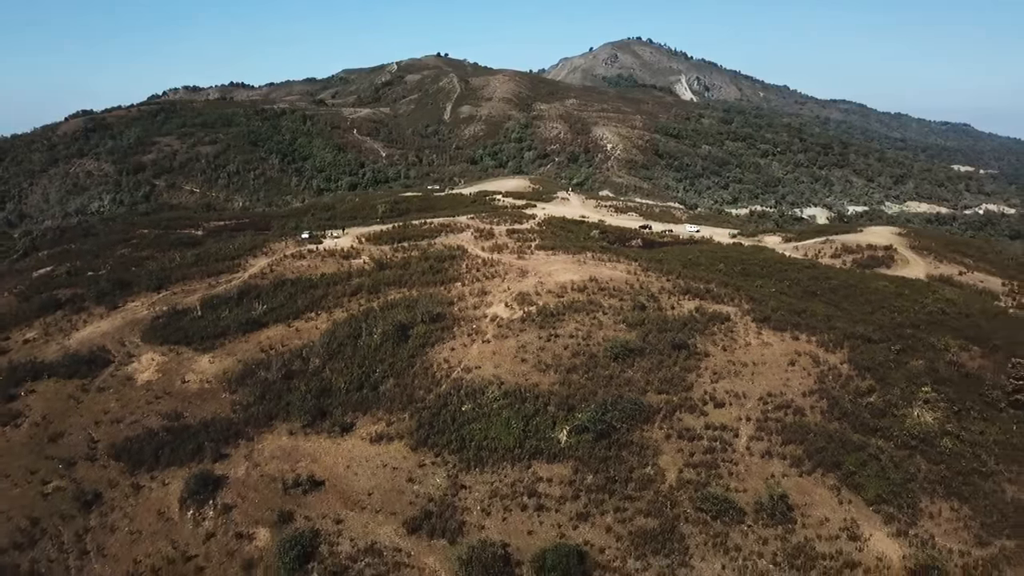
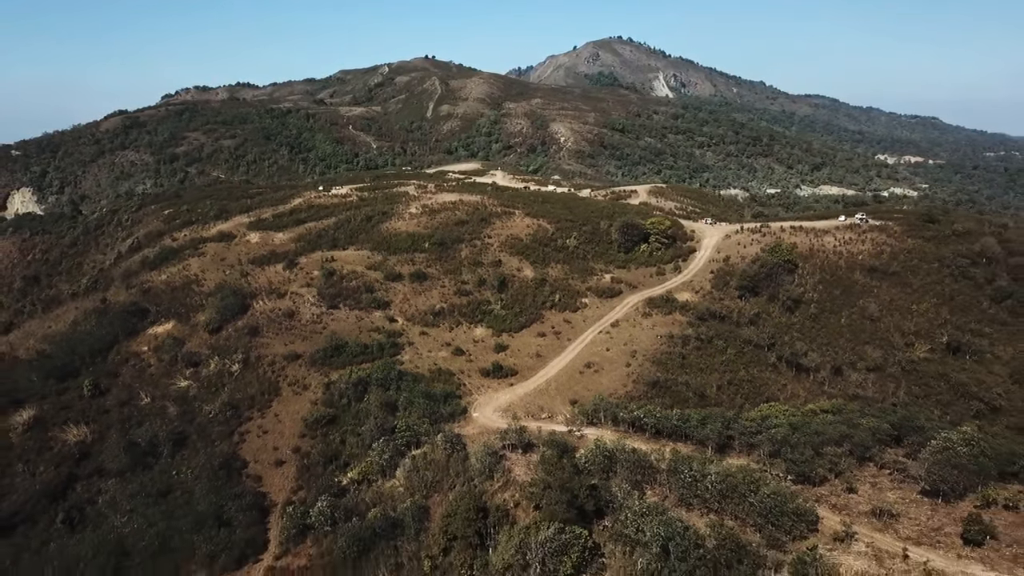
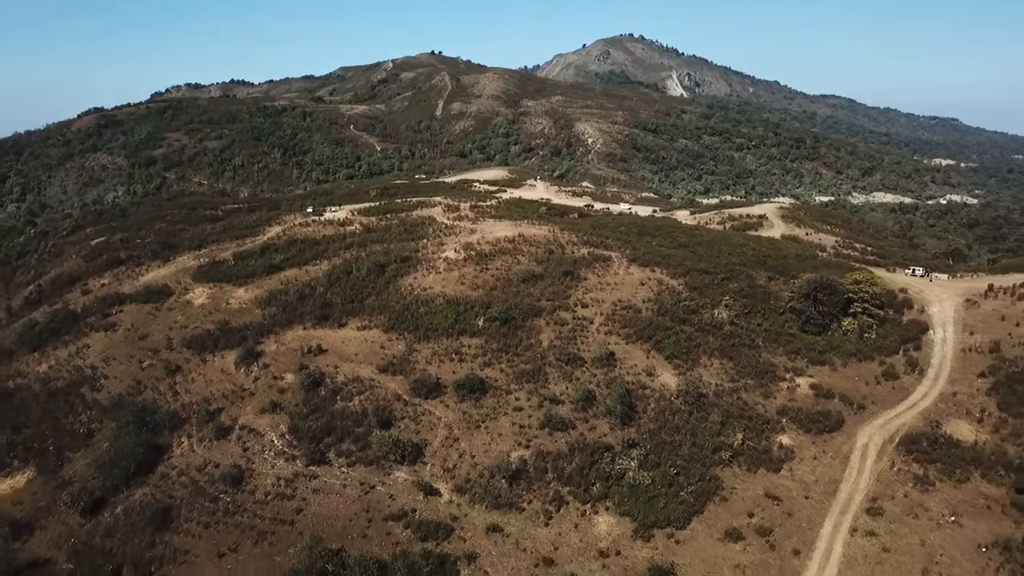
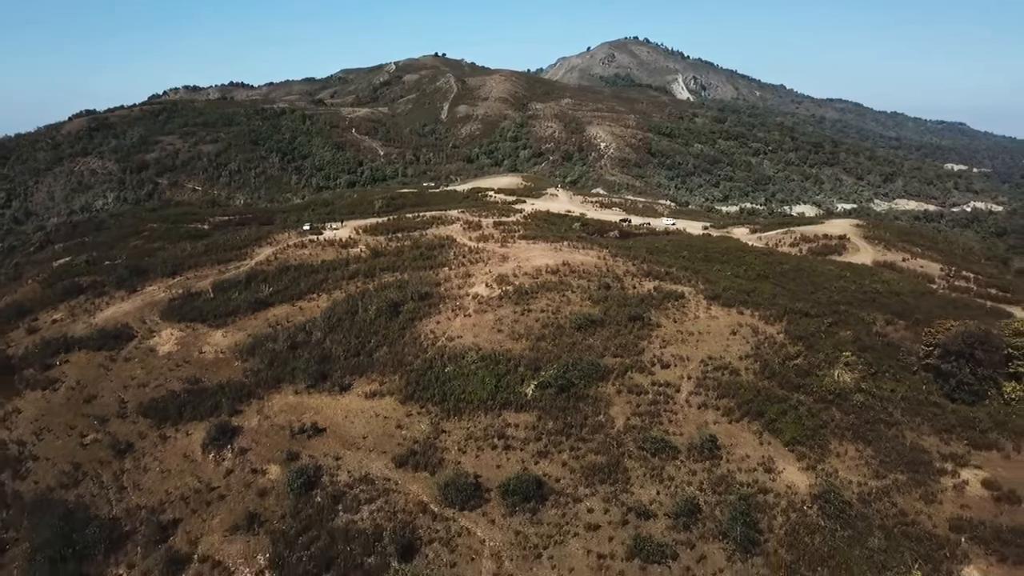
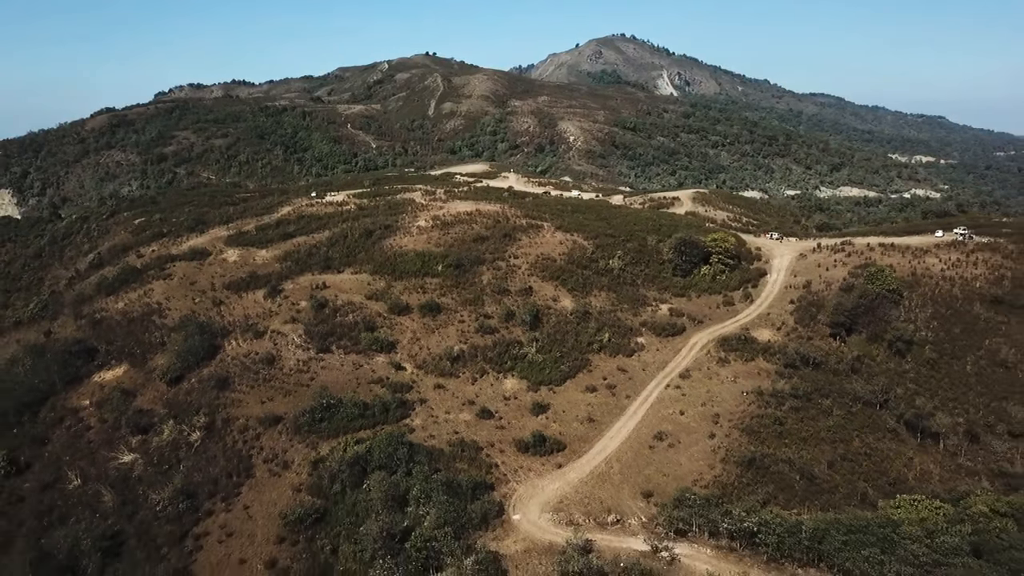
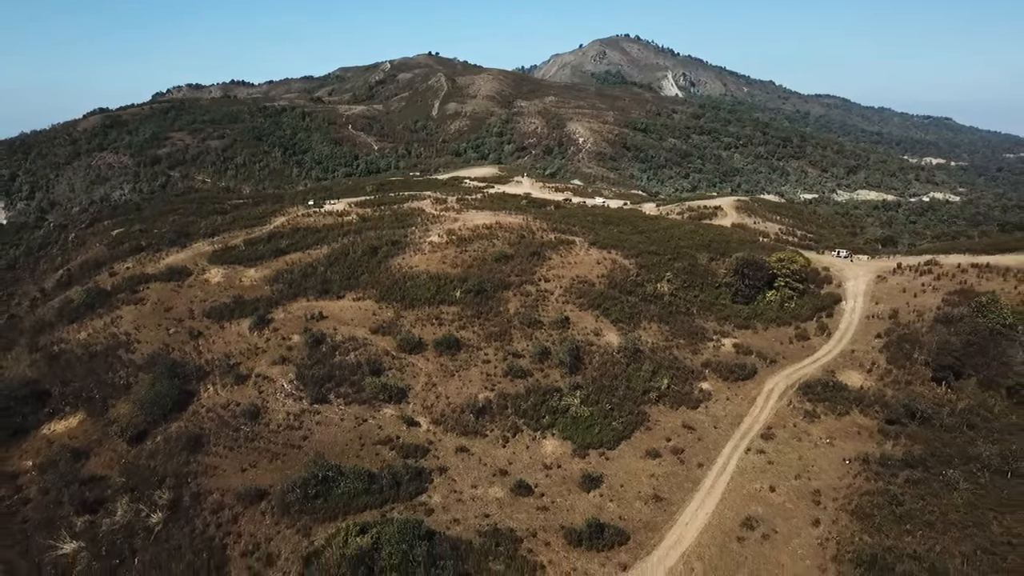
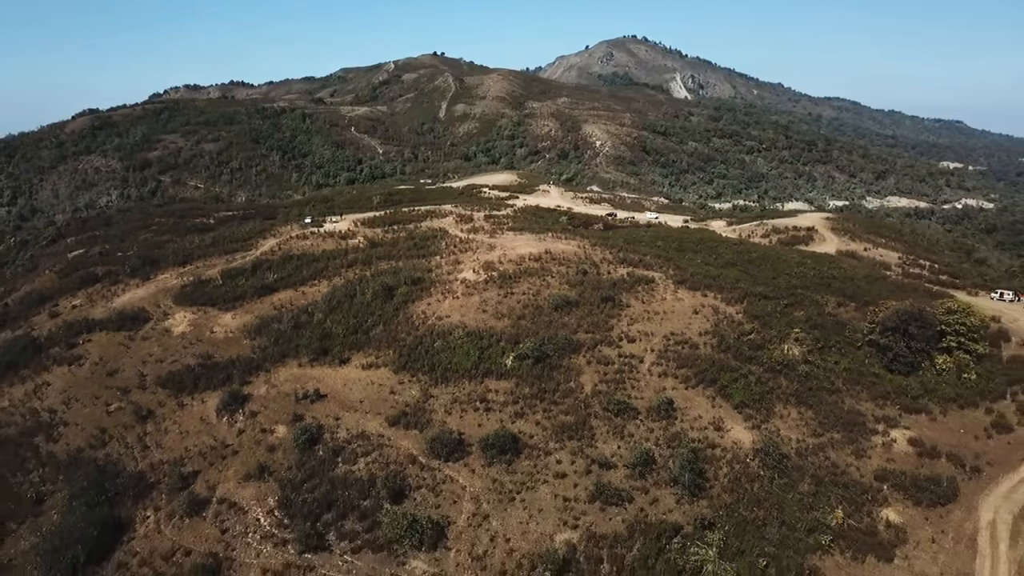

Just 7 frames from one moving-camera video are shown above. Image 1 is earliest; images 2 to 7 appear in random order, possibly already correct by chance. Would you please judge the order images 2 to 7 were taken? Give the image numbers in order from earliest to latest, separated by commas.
4, 7, 3, 6, 5, 2
